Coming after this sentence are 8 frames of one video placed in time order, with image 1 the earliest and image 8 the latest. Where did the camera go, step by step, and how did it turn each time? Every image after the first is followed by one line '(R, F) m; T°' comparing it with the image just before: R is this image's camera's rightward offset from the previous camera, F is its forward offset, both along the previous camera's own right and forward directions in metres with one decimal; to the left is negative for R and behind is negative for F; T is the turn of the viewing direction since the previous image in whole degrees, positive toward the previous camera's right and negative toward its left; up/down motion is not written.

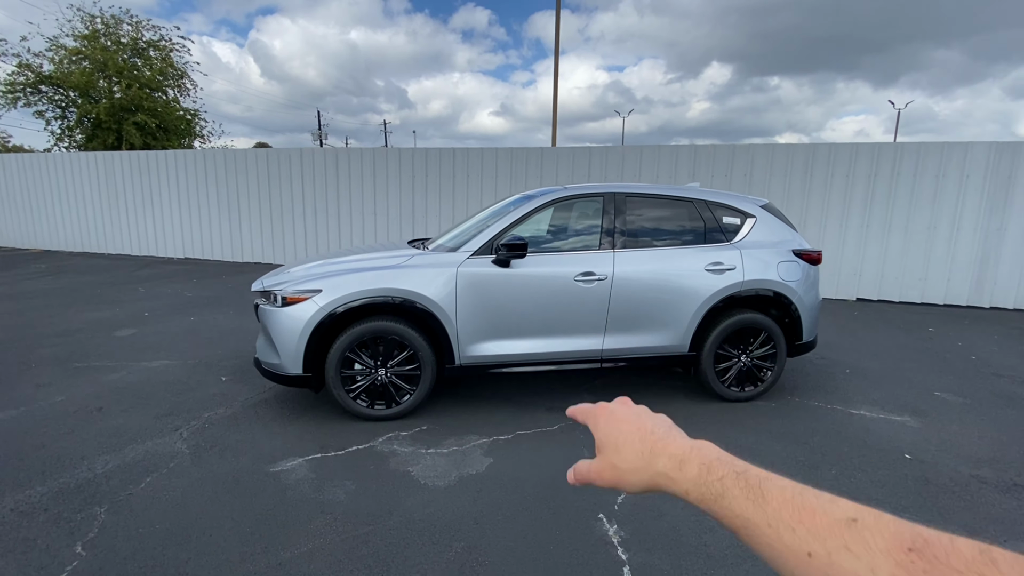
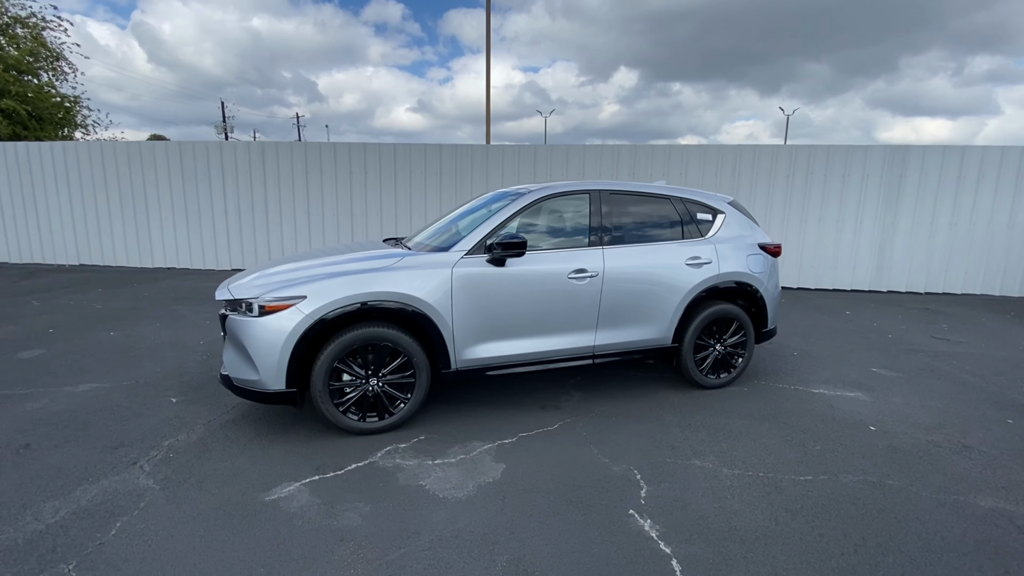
(-0.5, +0.1) m; +9°
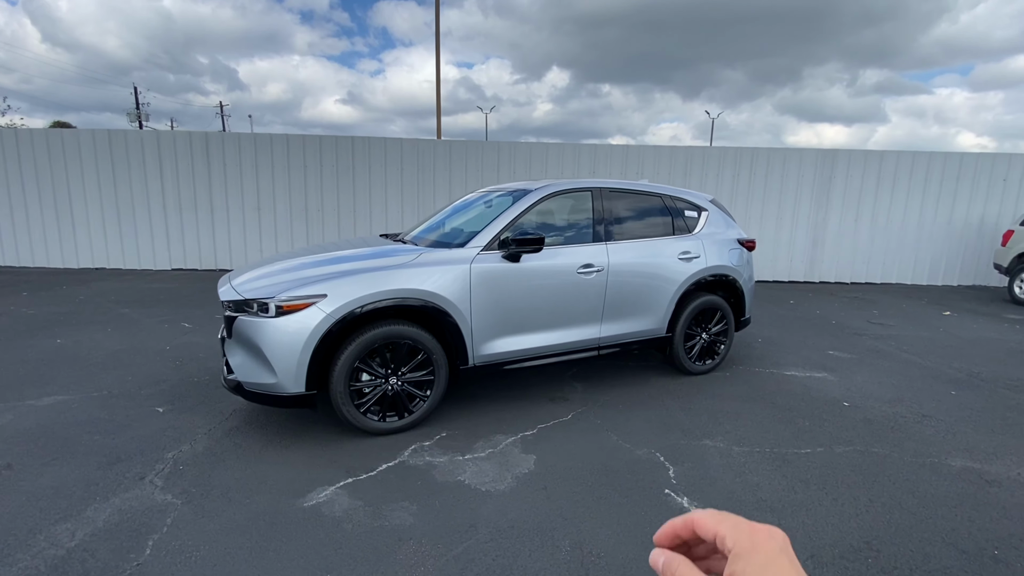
(-0.6, 0.0) m; +7°
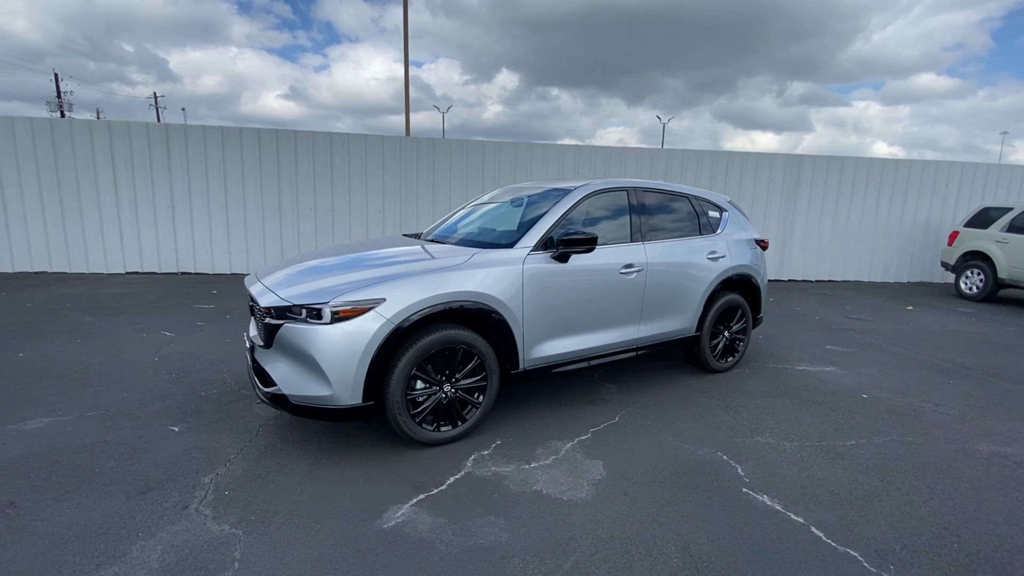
(-0.7, +0.2) m; +6°
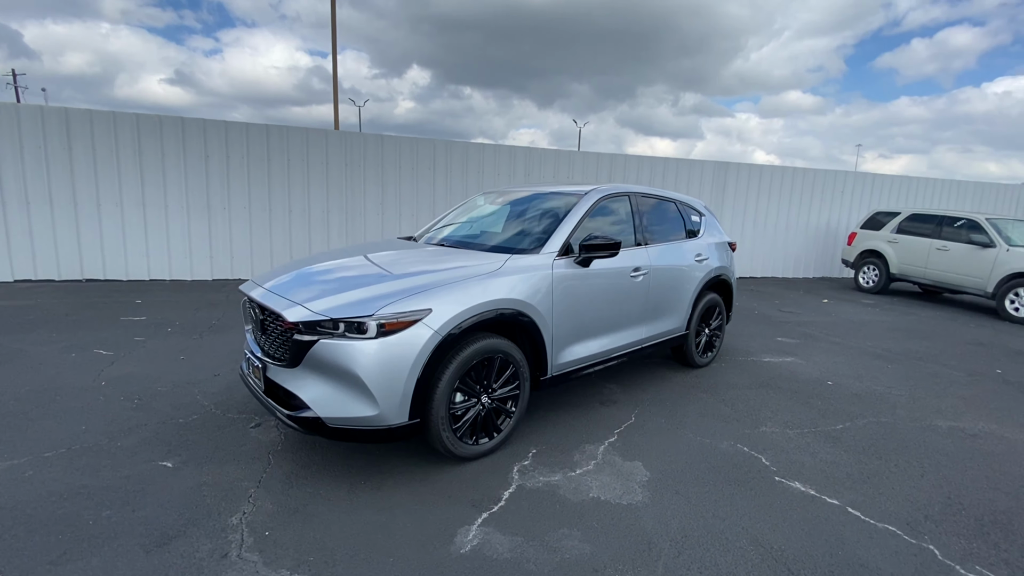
(-0.8, +0.1) m; +10°
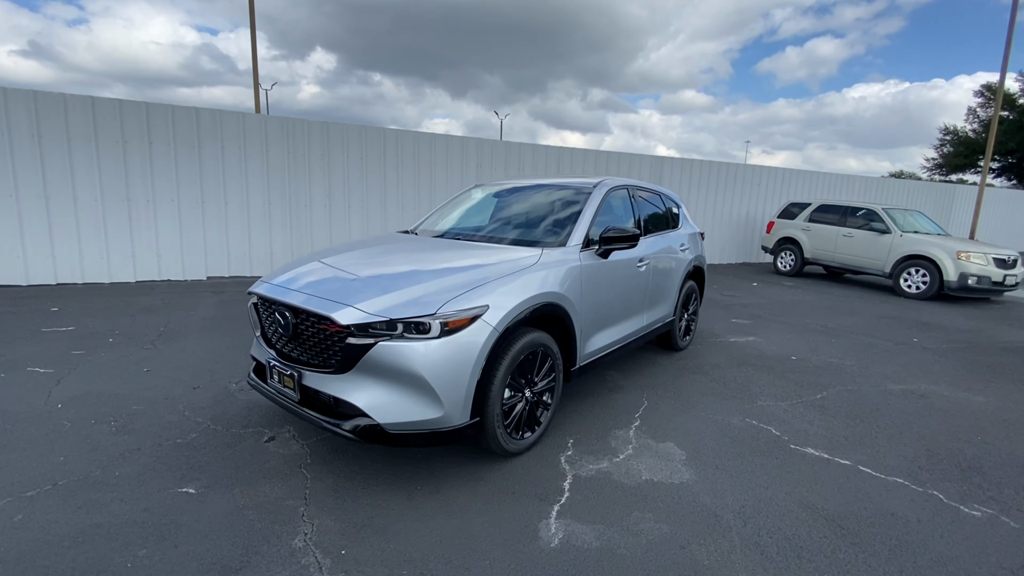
(-0.8, +0.1) m; +10°
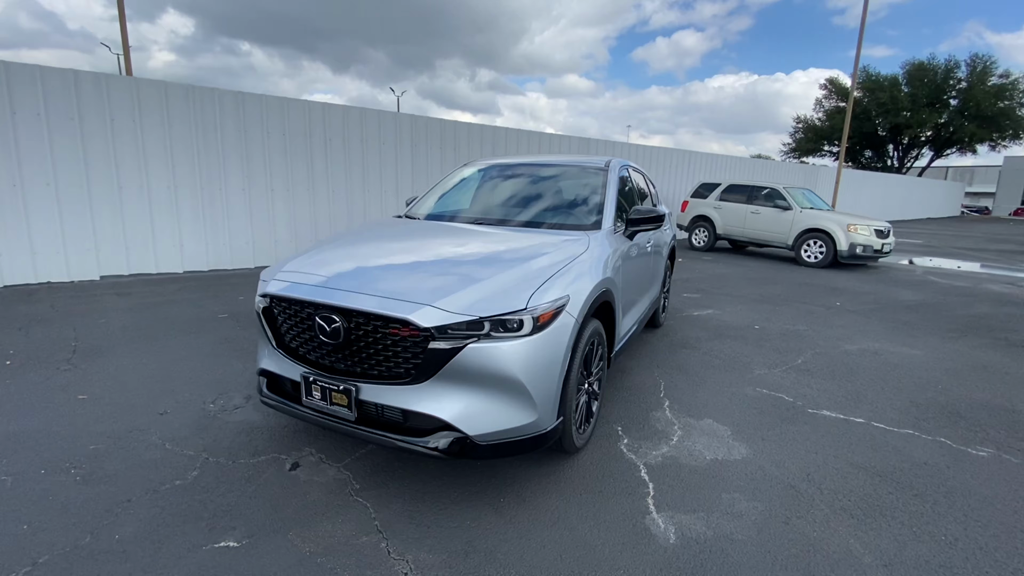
(-0.9, +0.3) m; +12°
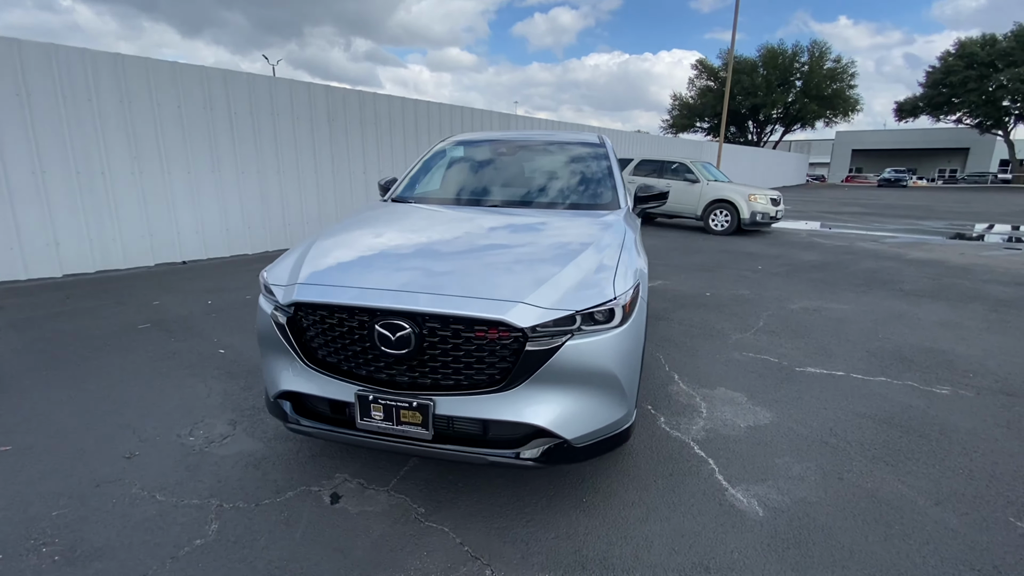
(-0.8, +0.3) m; +12°
